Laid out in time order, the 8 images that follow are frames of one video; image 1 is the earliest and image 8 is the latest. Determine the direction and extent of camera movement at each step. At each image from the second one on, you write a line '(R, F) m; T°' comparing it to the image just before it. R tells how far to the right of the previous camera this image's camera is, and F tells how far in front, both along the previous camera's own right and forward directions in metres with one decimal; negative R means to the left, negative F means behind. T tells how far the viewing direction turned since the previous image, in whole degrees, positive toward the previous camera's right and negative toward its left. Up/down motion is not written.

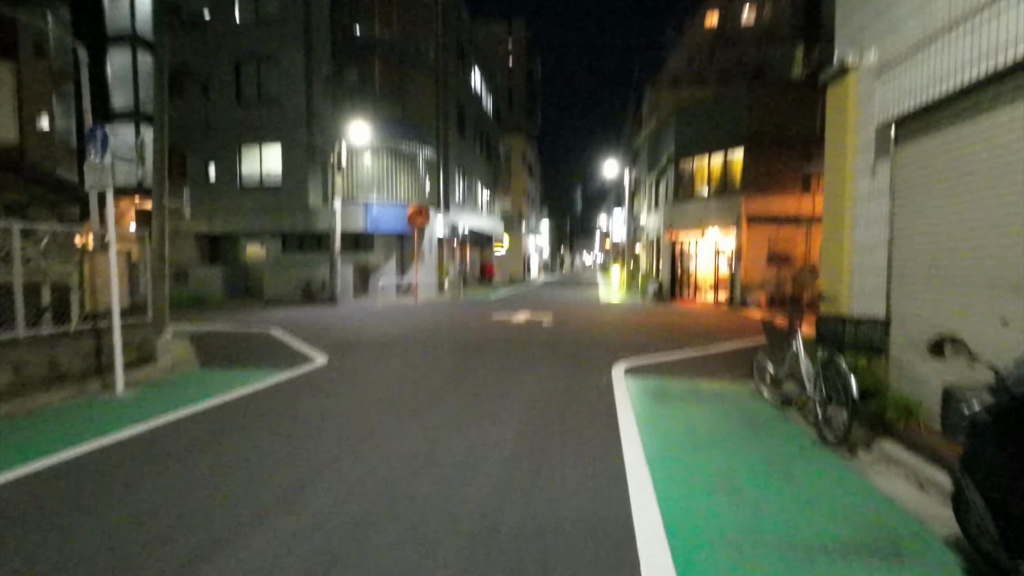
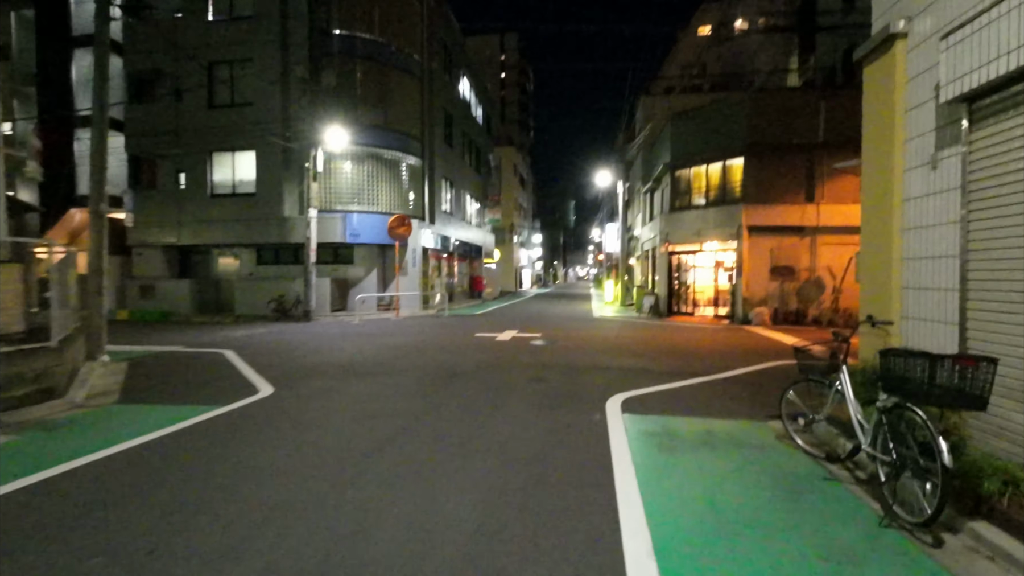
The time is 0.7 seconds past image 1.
(+0.3, +1.5) m; +1°
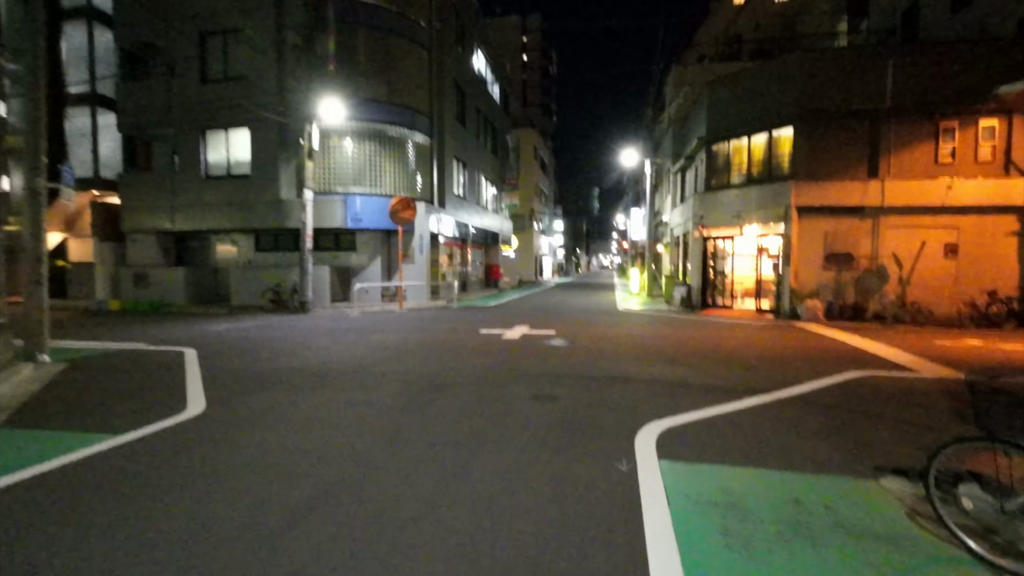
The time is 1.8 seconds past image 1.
(+0.4, +2.3) m; -3°
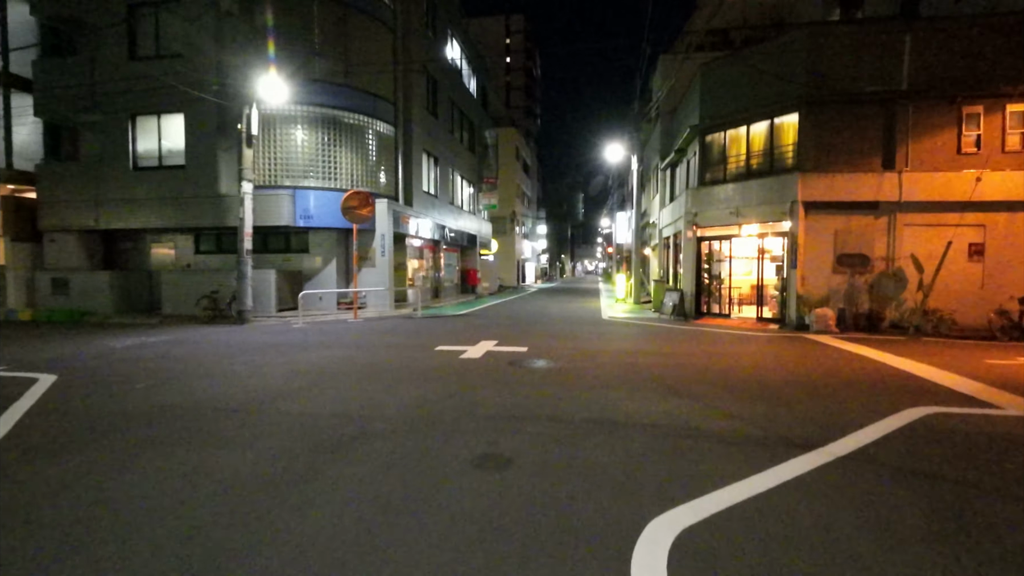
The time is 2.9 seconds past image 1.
(+0.6, +2.6) m; +2°
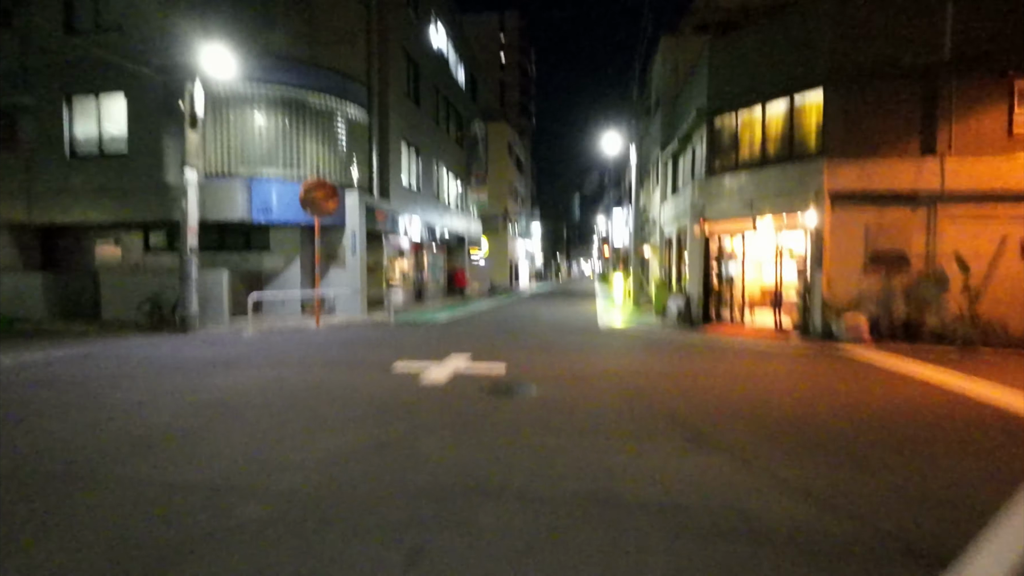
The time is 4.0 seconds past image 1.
(+0.4, +2.3) m; 0°
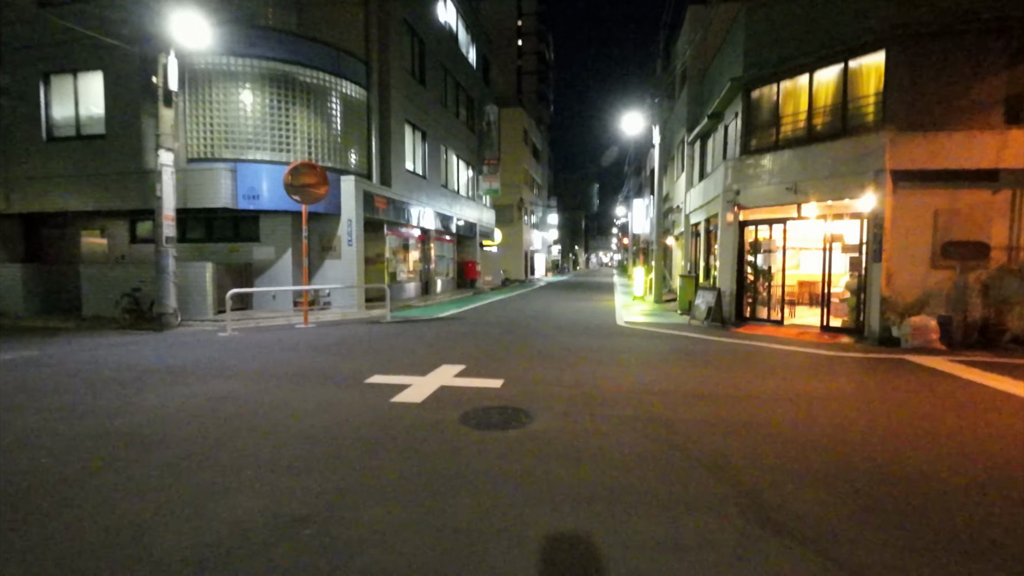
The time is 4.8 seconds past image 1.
(+0.3, +1.8) m; -2°
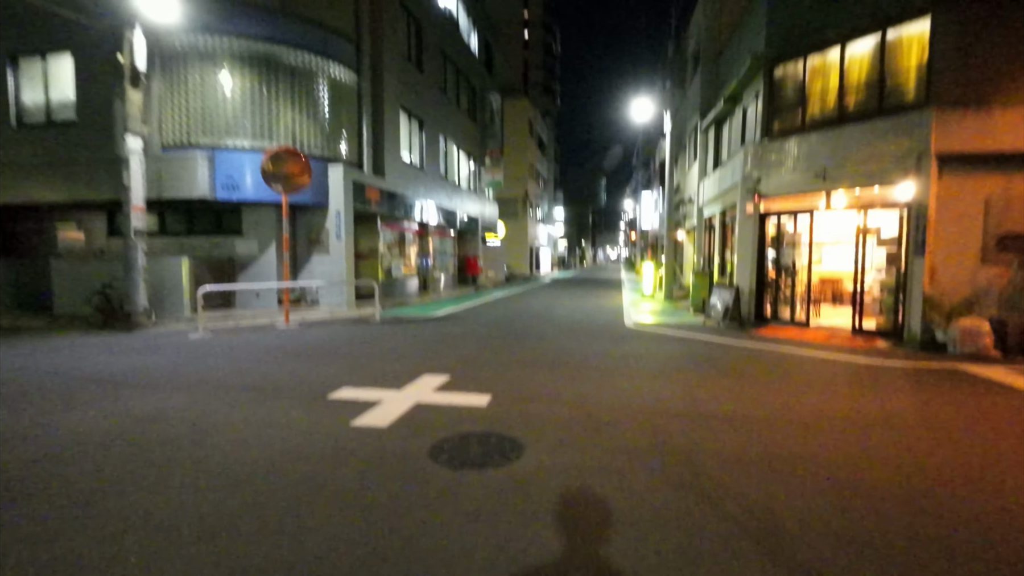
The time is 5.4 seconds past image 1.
(+0.2, +1.3) m; -1°
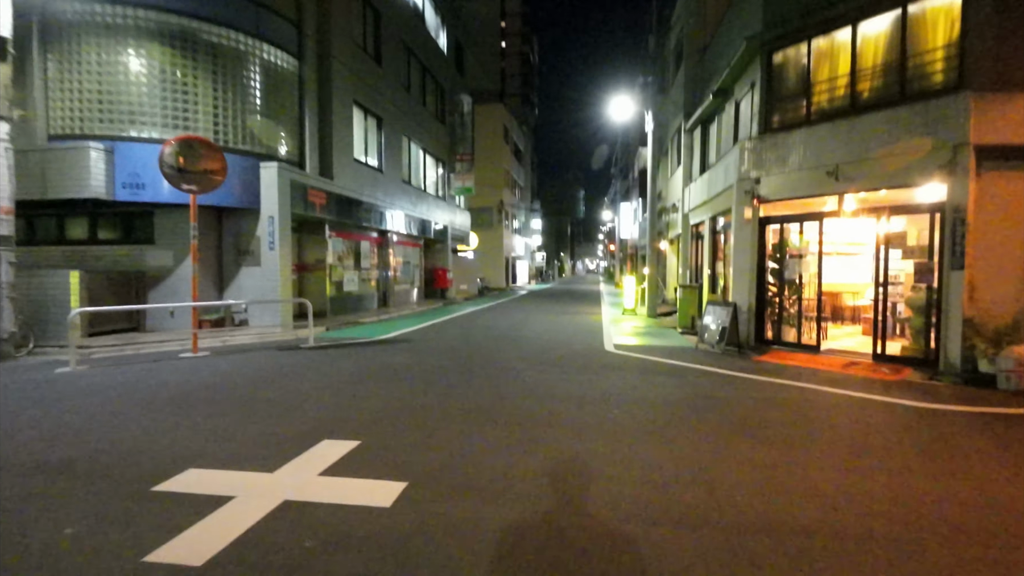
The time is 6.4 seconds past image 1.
(+0.5, +2.3) m; +2°
